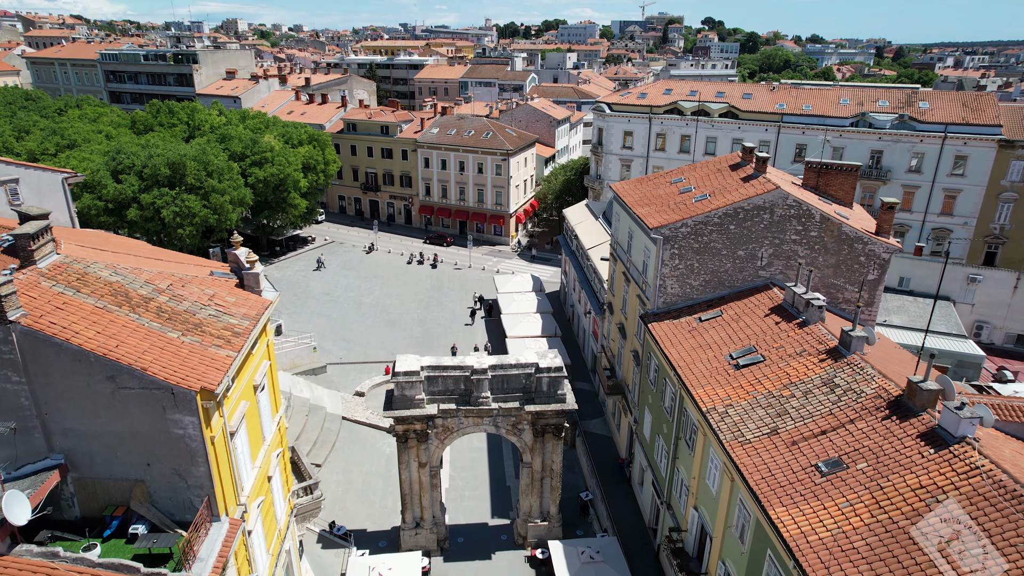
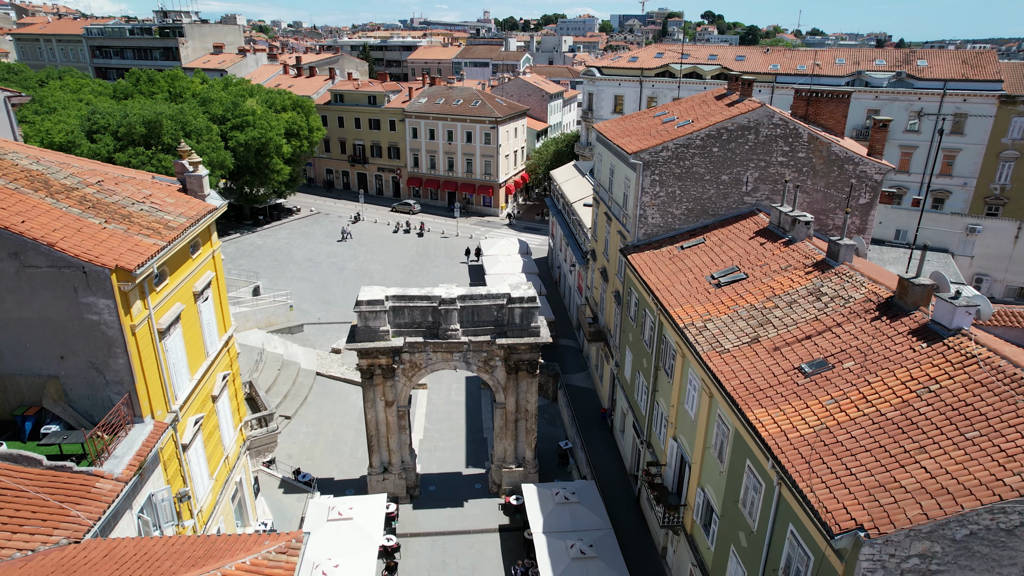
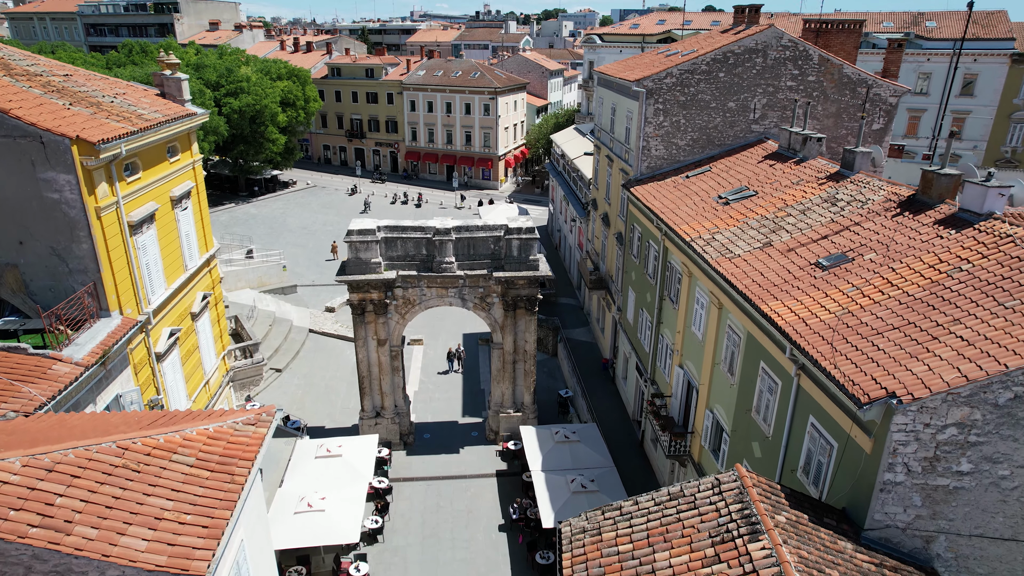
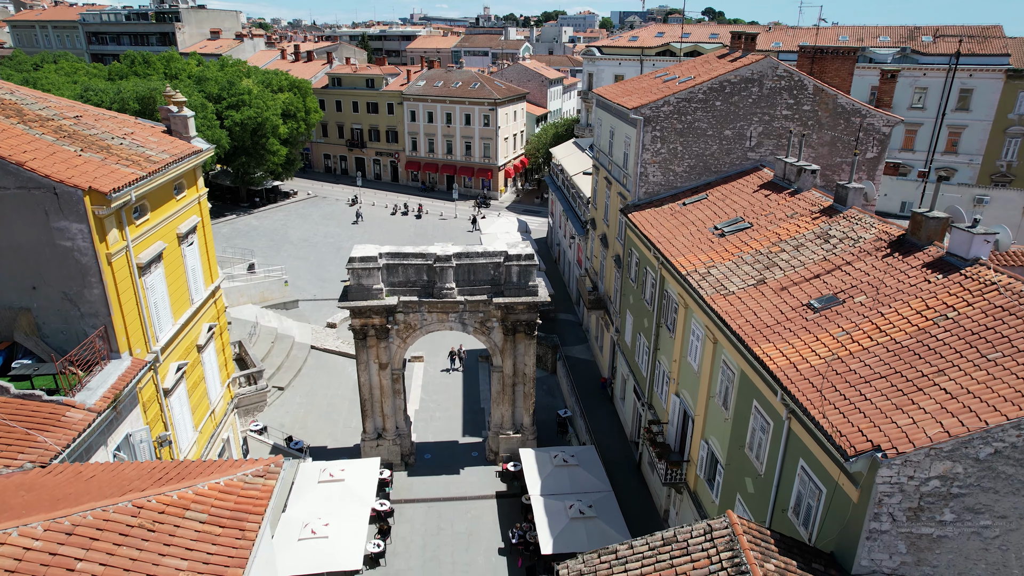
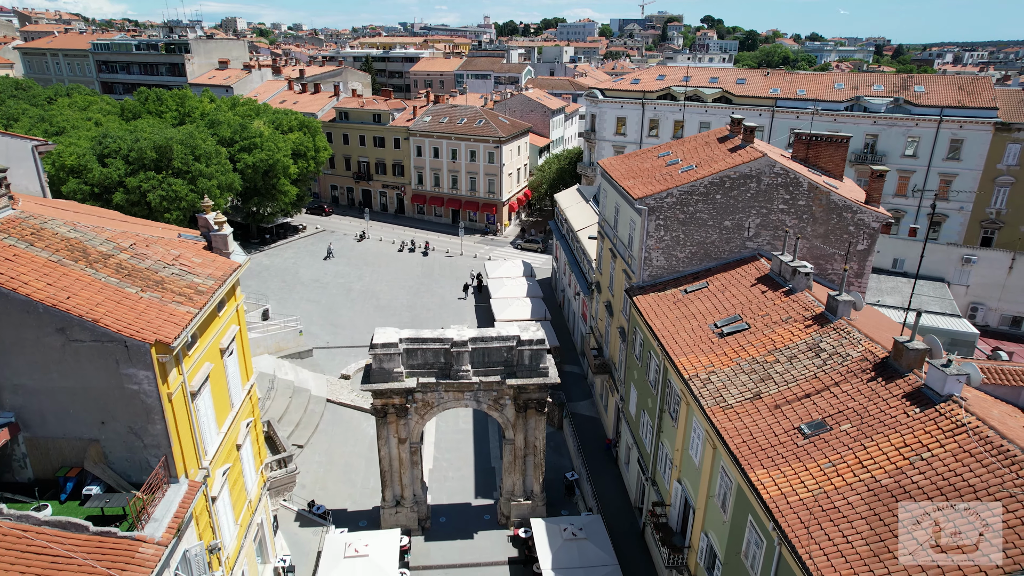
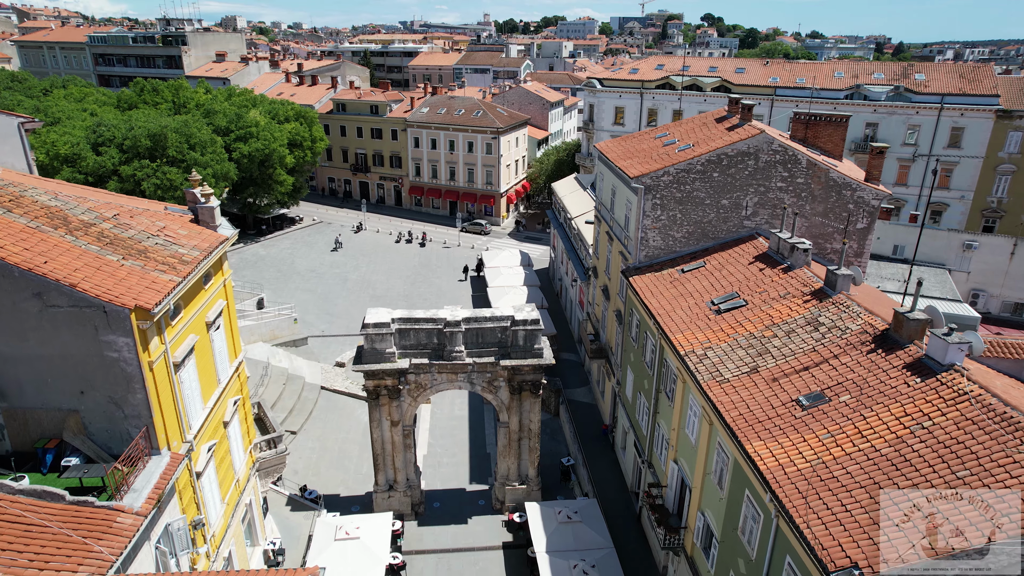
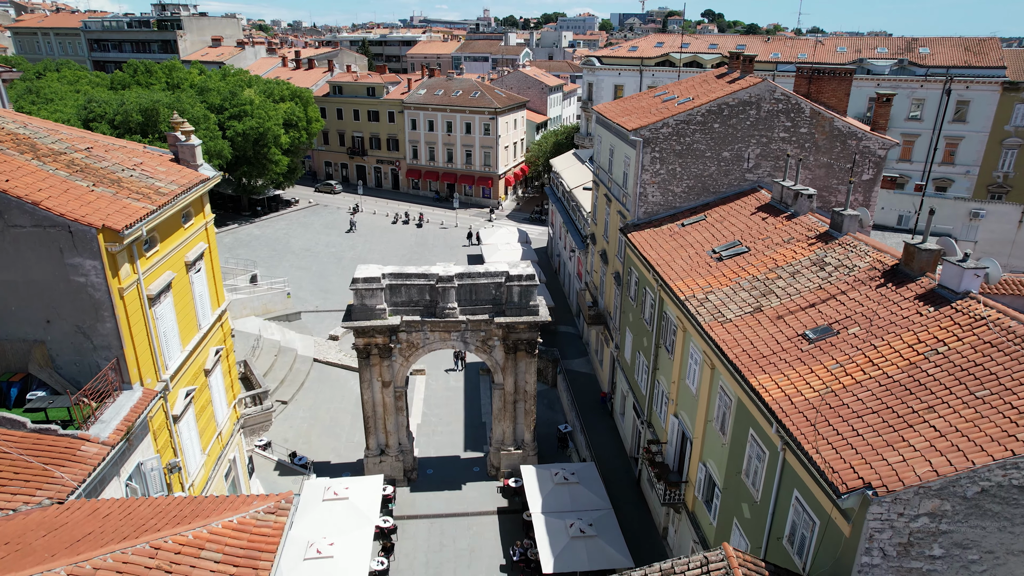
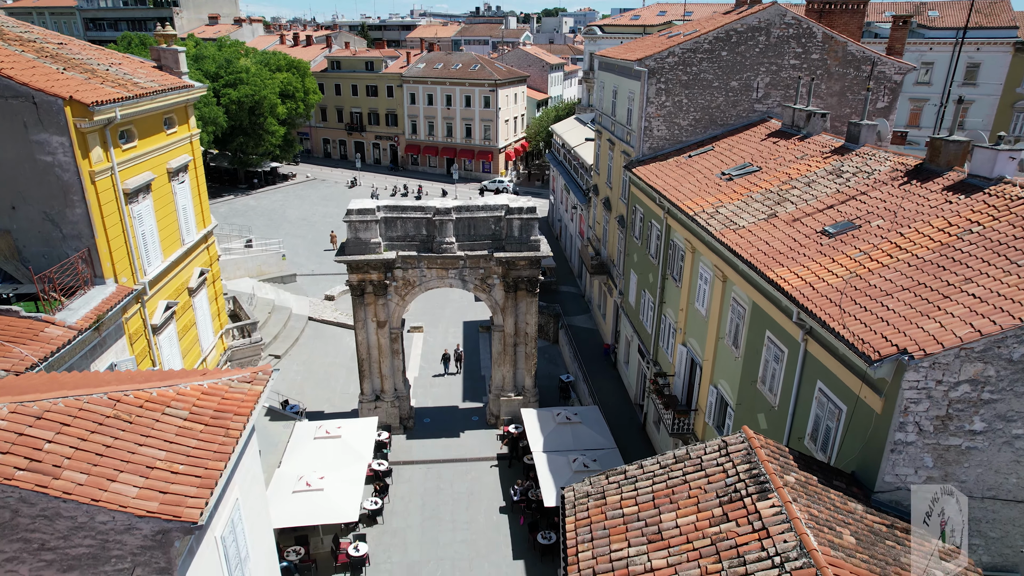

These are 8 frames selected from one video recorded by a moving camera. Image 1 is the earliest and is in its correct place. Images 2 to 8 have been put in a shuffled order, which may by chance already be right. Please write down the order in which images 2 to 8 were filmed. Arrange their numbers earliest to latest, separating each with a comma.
5, 6, 2, 7, 4, 3, 8
